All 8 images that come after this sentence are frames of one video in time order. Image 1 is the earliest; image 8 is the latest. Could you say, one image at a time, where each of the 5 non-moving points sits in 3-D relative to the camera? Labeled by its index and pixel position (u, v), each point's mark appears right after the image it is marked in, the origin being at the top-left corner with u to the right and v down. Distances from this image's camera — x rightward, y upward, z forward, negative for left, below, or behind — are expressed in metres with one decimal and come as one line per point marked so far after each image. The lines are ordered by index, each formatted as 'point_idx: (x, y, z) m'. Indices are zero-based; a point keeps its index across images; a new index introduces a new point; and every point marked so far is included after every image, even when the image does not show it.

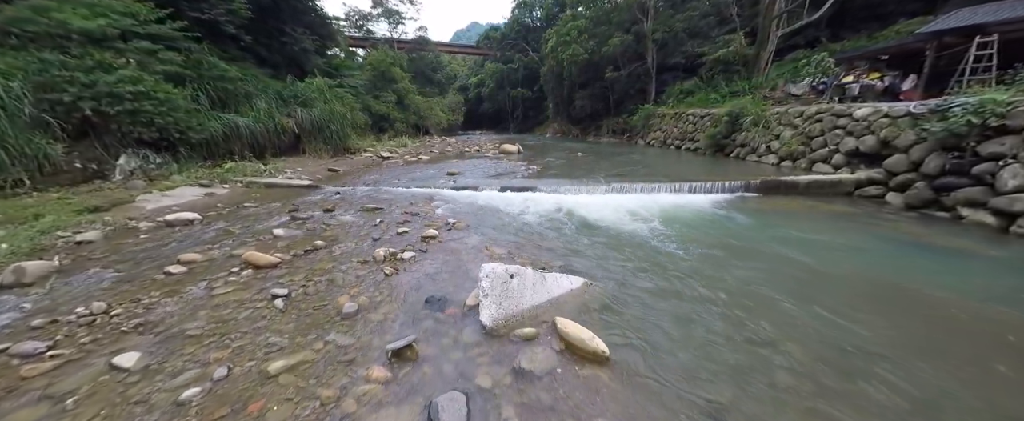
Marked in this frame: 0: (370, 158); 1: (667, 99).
0: (-4.5, +1.7, +9.8) m
1: (+6.2, +4.5, +12.2) m
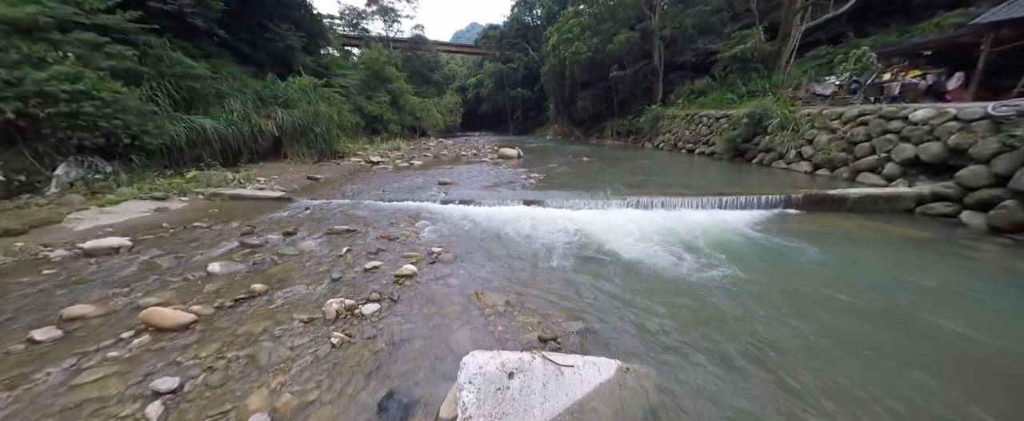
0: (-4.5, +1.4, +9.1) m
1: (+6.2, +4.2, +11.4) m
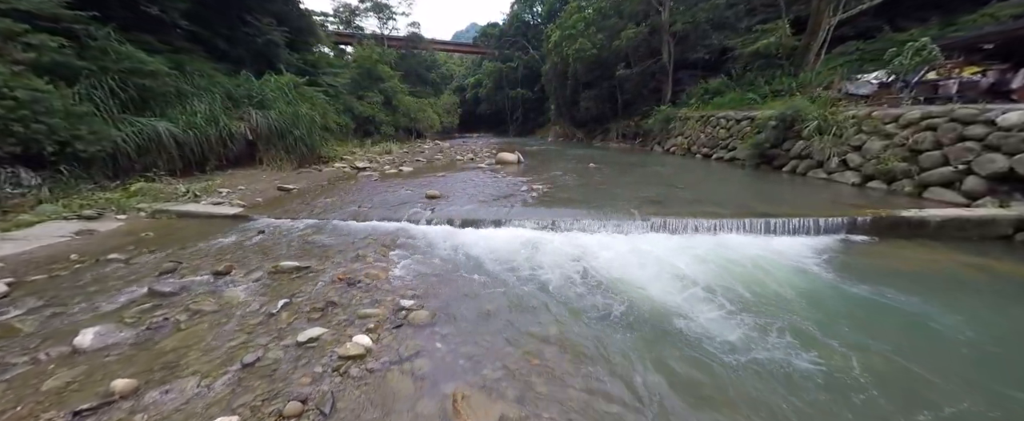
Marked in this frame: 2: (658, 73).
0: (-4.6, +1.2, +8.3) m
1: (+6.1, +3.9, +10.7) m
2: (+5.9, +5.5, +12.2) m
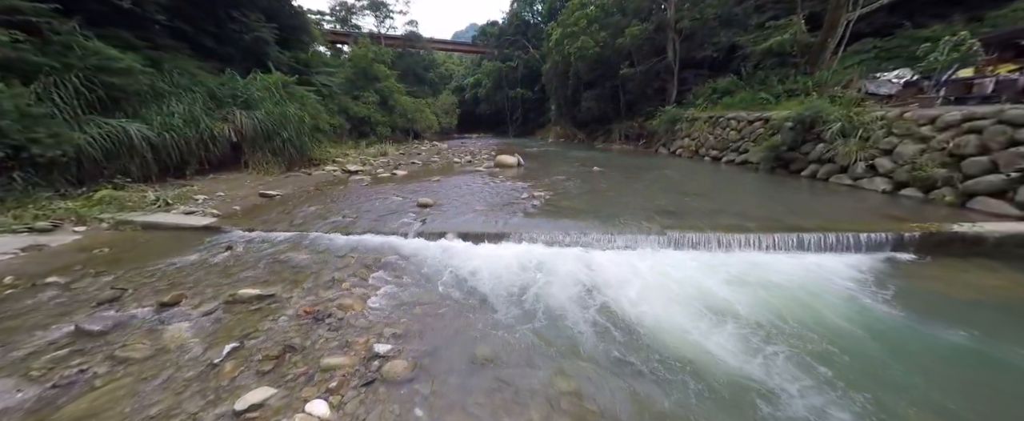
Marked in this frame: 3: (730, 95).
0: (-4.6, +1.0, +7.9) m
1: (+6.1, +3.7, +10.3) m
2: (+5.9, +5.4, +11.8) m
3: (+6.5, +3.4, +9.0) m
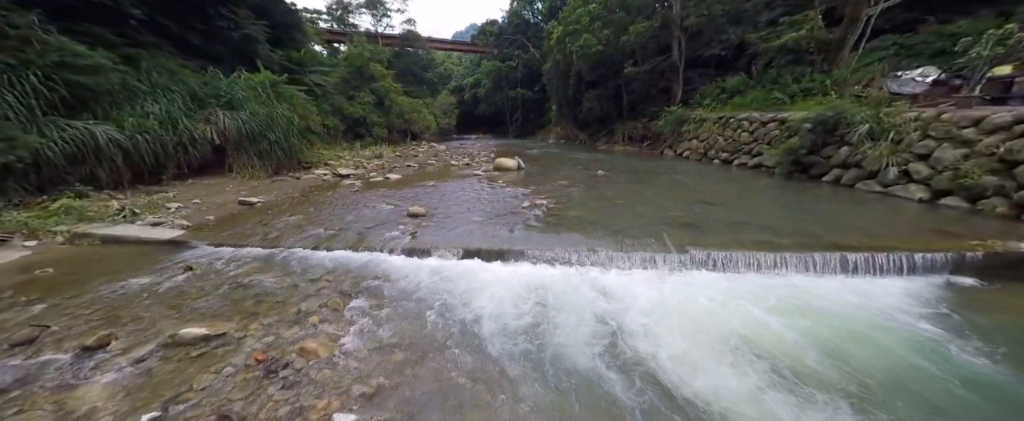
0: (-4.6, +0.9, +7.5) m
1: (+6.1, +3.6, +9.9) m
2: (+5.8, +5.2, +11.5) m
3: (+6.4, +3.3, +8.6) m
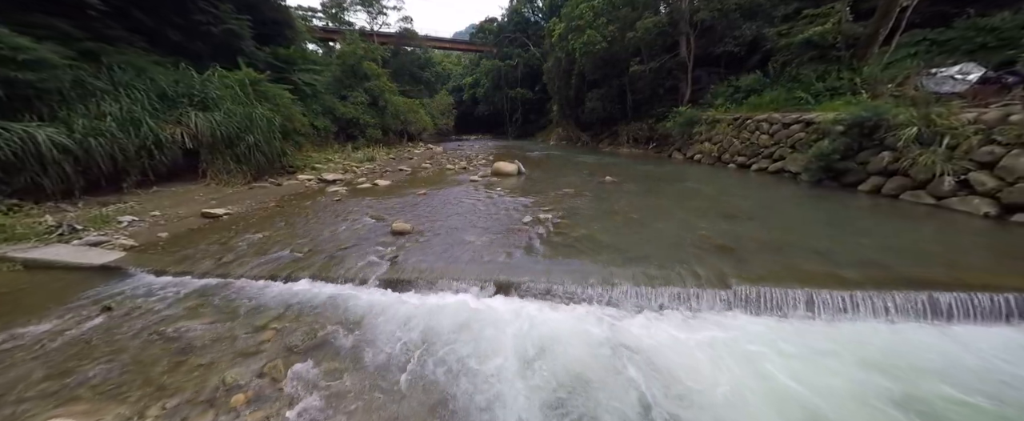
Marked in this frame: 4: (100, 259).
0: (-4.6, +0.7, +6.9) m
1: (+6.1, +3.4, +9.3) m
2: (+5.8, +5.0, +10.9) m
3: (+6.4, +3.1, +8.1) m
4: (-4.2, -0.5, +3.2) m
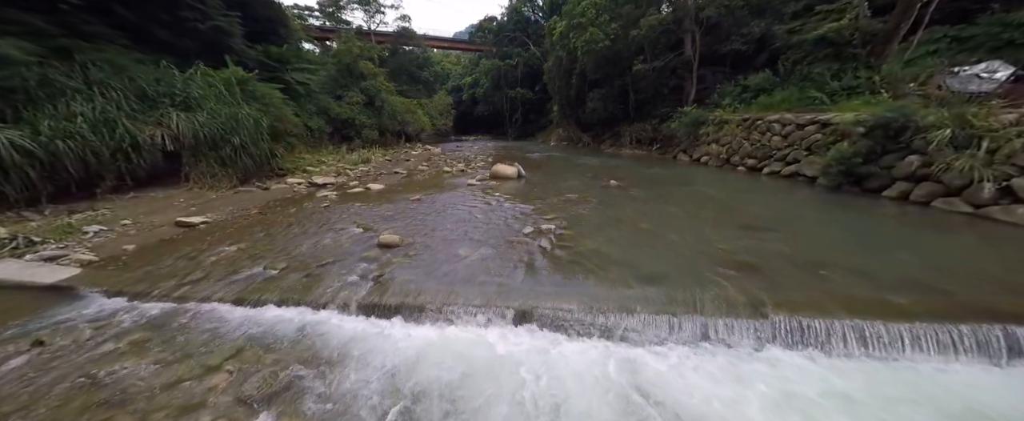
0: (-4.6, +0.5, +6.6) m
1: (+6.1, +3.3, +9.0) m
2: (+5.8, +4.9, +10.6) m
3: (+6.4, +3.0, +7.8) m
4: (-4.2, -0.6, +2.9) m
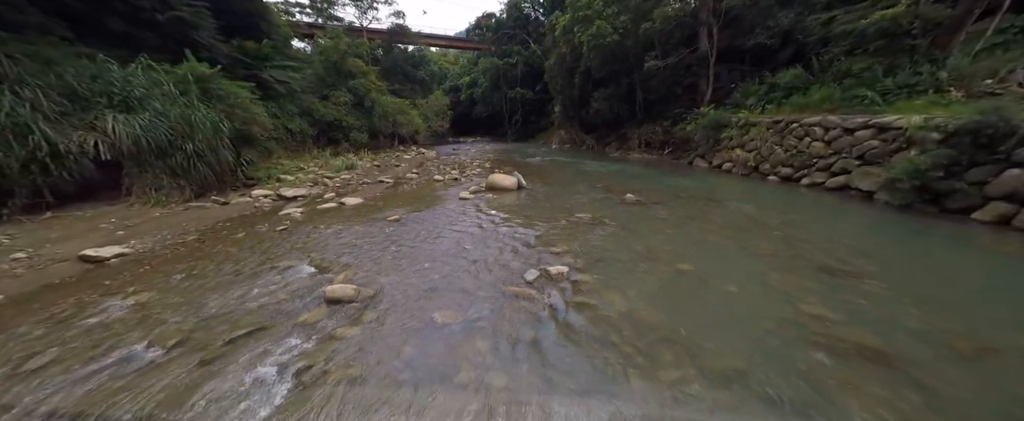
0: (-4.6, +0.2, +5.7) m
1: (+6.1, +3.0, +8.1) m
2: (+5.8, +4.6, +9.7) m
3: (+6.4, +2.6, +6.9) m
4: (-4.2, -0.9, +2.0) m
